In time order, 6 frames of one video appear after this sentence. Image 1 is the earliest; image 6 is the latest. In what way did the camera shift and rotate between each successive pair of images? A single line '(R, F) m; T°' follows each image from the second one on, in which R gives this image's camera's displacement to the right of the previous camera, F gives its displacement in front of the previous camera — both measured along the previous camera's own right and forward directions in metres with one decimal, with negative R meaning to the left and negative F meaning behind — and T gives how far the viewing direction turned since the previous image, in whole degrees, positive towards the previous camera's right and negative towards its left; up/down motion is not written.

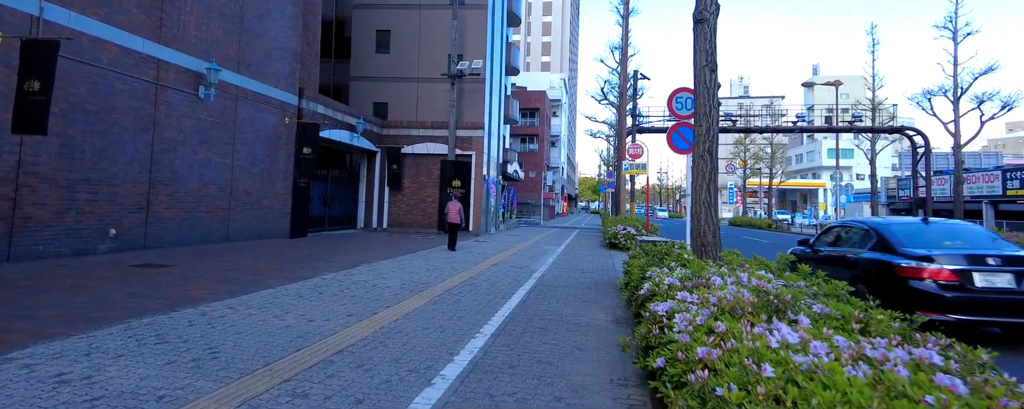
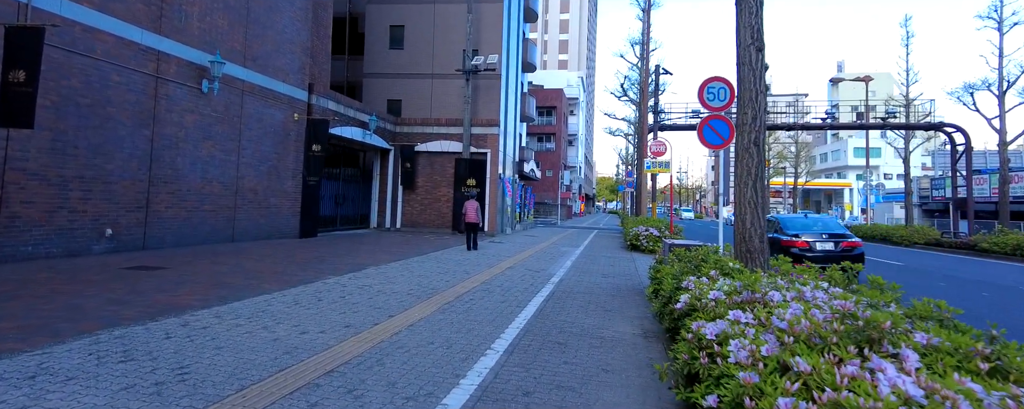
(0.0, +0.8) m; -2°
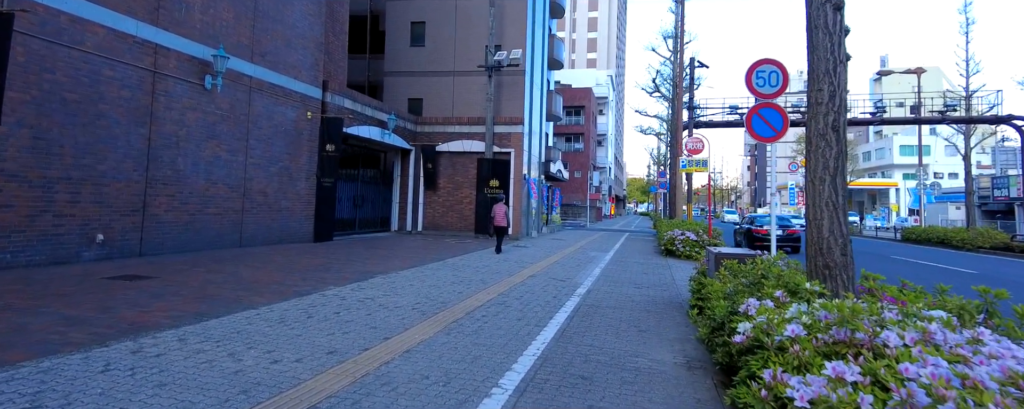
(+0.2, +1.1) m; -3°
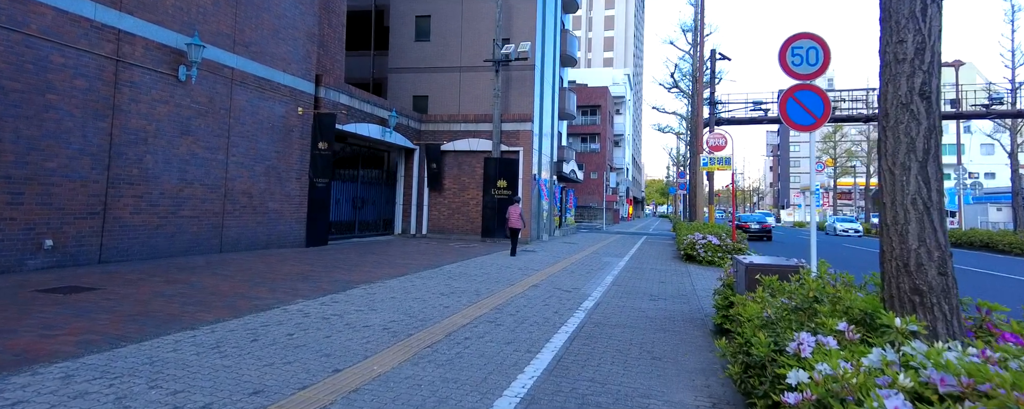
(+0.4, +1.2) m; -2°
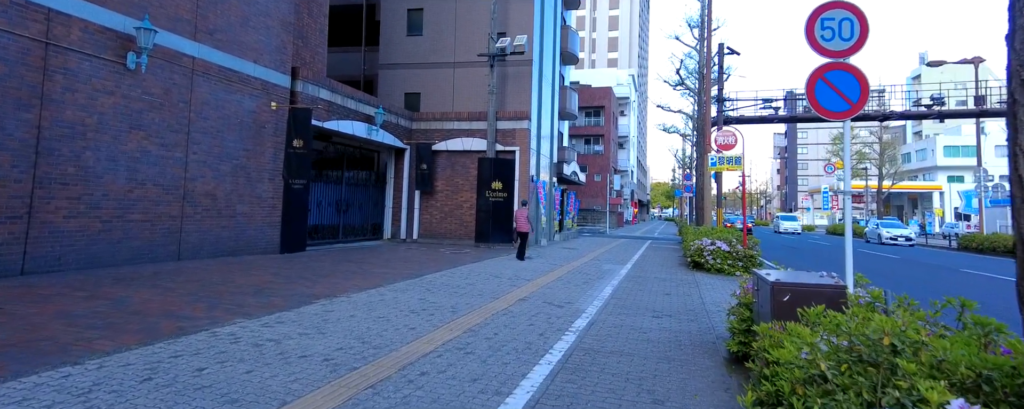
(+0.4, +1.2) m; -1°
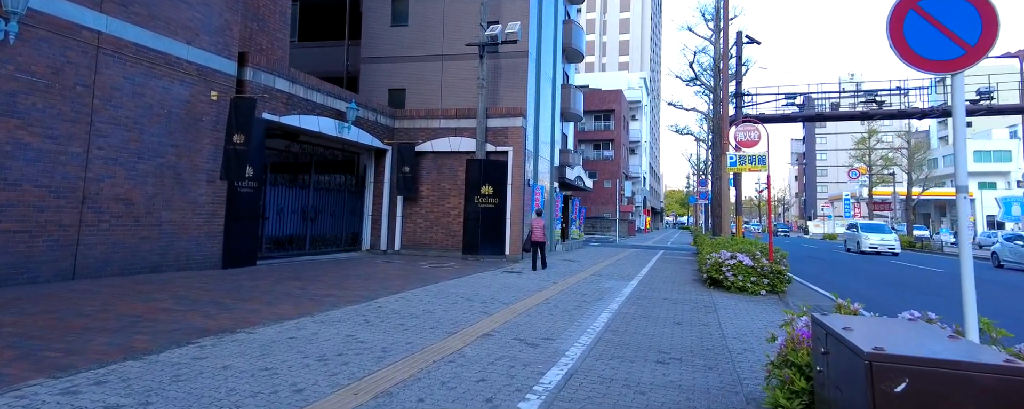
(+0.7, +2.2) m; -2°
